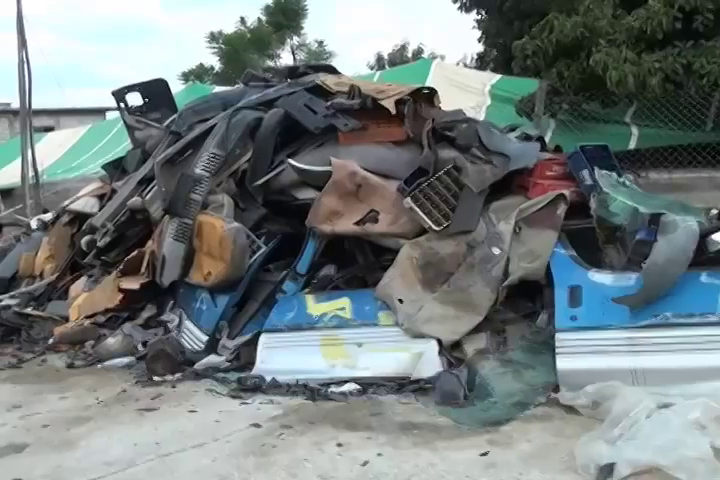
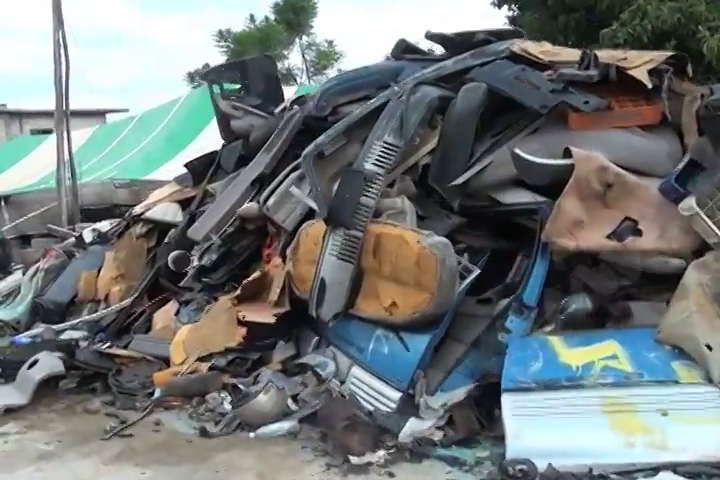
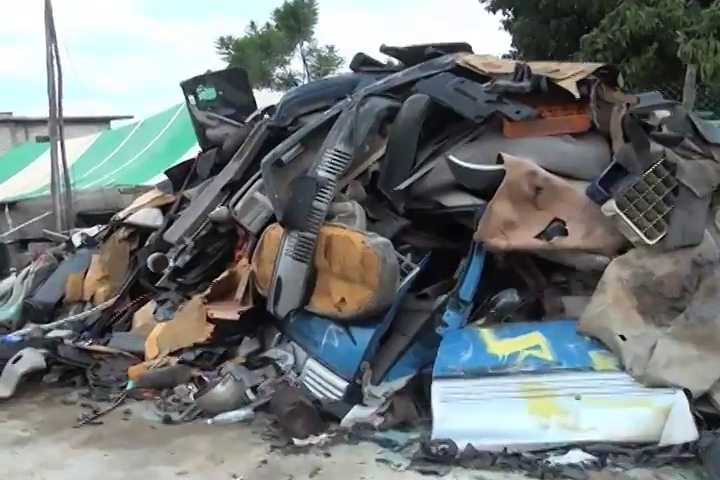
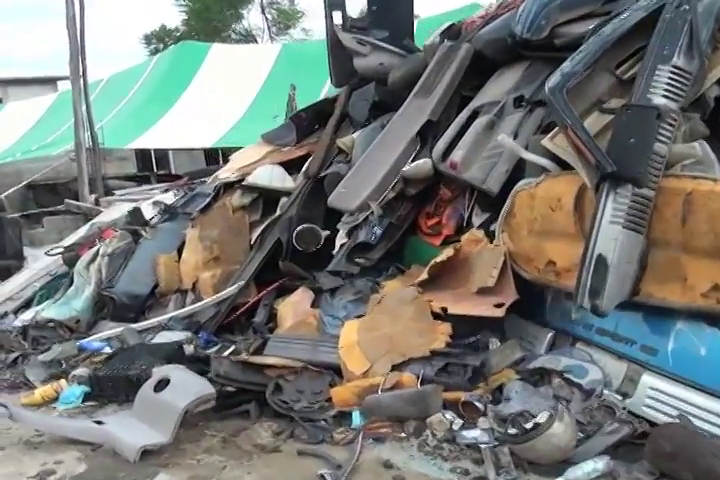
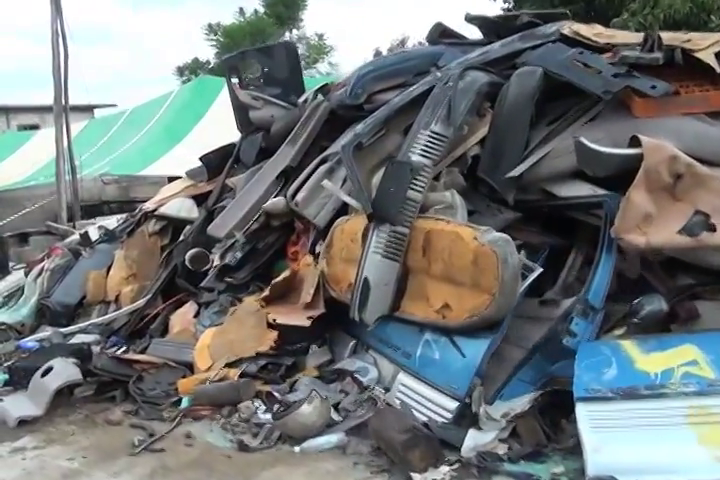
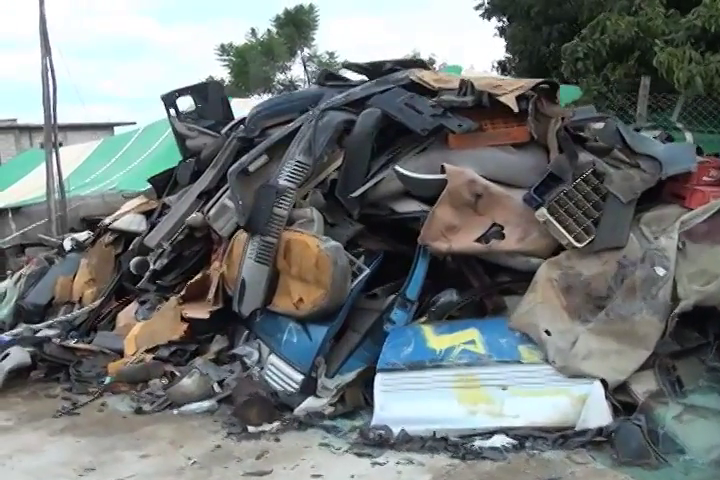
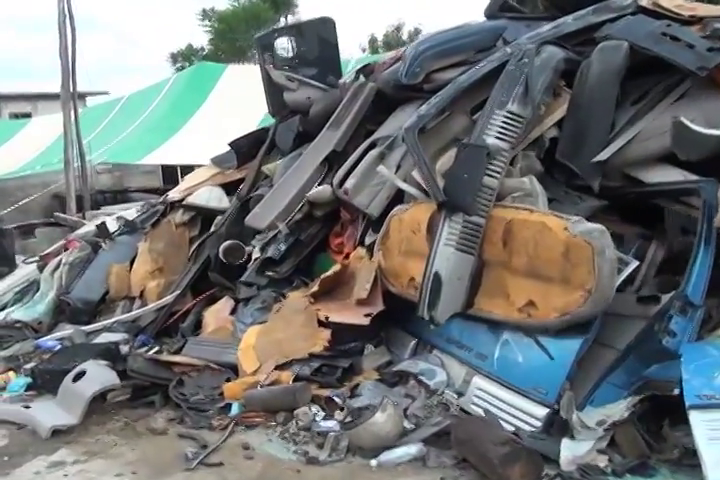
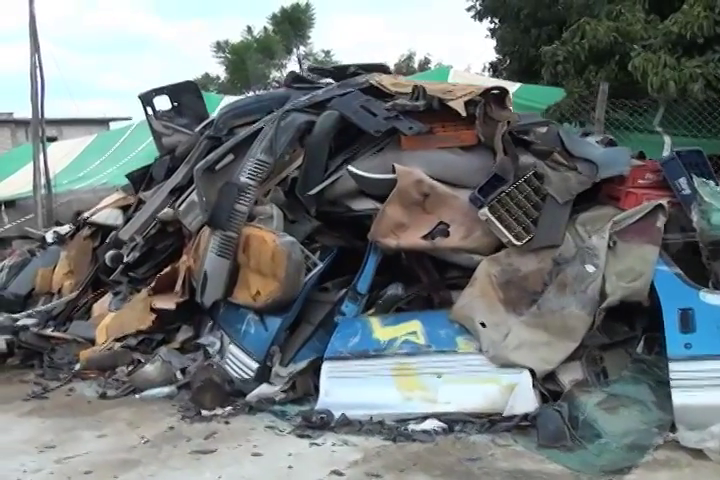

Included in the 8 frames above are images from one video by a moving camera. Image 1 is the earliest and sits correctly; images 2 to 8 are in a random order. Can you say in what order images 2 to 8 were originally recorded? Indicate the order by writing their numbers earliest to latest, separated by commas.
8, 6, 3, 2, 5, 7, 4
